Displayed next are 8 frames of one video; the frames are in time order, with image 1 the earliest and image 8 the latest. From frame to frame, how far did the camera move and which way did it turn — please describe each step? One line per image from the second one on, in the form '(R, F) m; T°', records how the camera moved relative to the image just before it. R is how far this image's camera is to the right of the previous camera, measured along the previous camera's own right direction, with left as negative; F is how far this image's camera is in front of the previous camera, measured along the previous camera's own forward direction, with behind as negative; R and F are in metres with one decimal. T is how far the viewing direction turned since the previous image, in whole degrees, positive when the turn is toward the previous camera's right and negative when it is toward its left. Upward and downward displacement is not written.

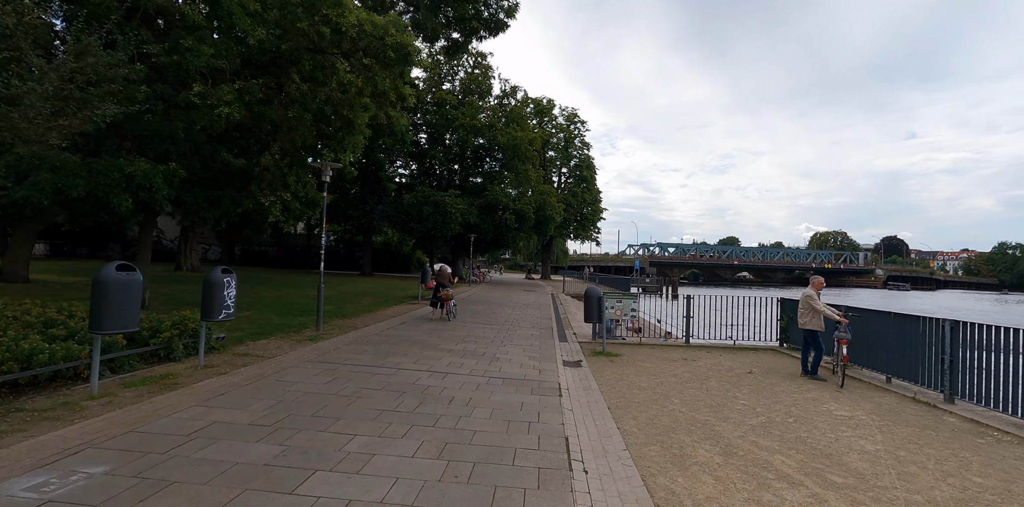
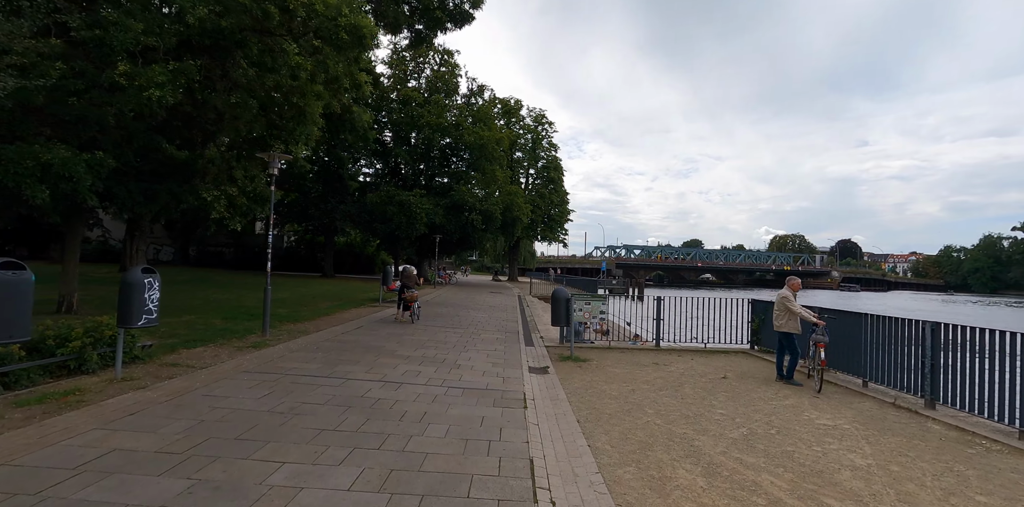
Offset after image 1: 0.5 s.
(+0.1, +0.6) m; +4°
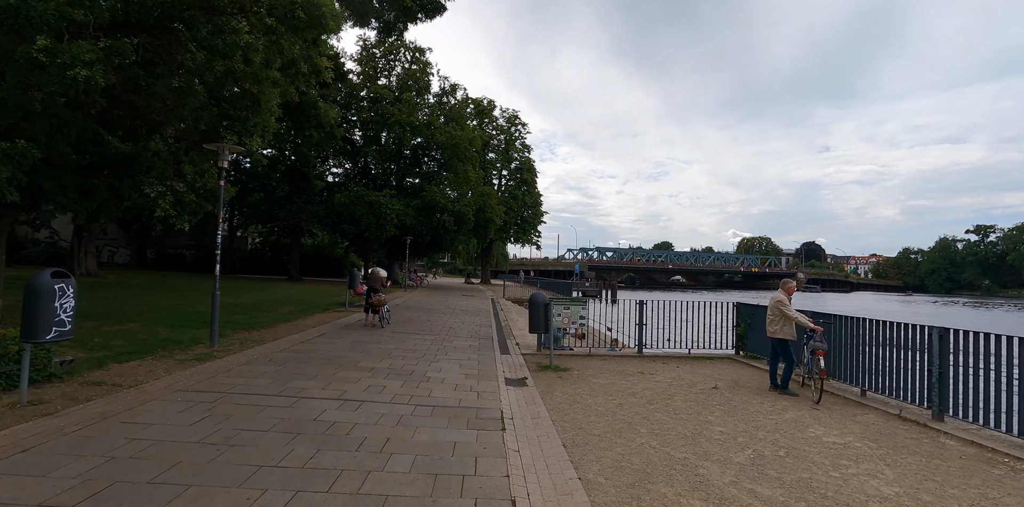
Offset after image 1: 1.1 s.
(0.0, +0.6) m; +3°
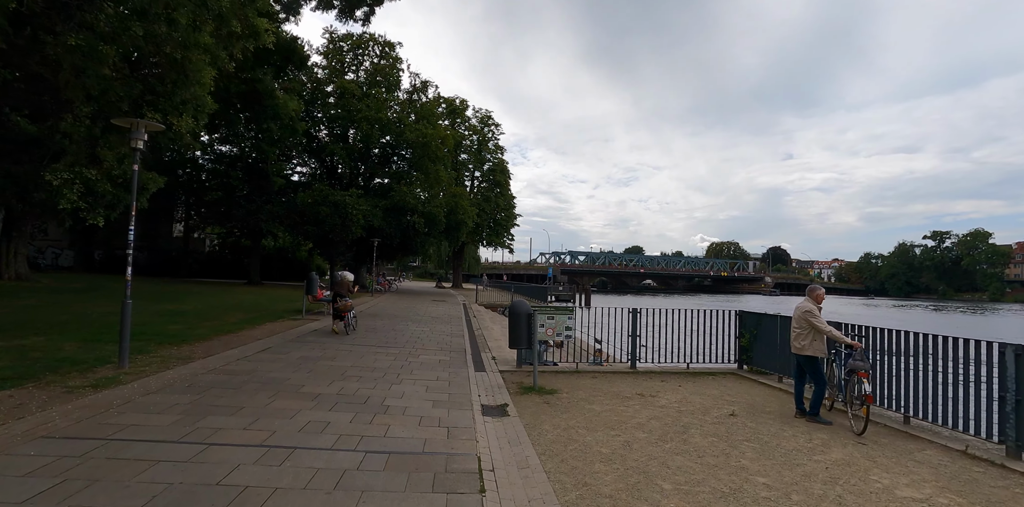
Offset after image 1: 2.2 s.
(-0.1, +1.2) m; +4°
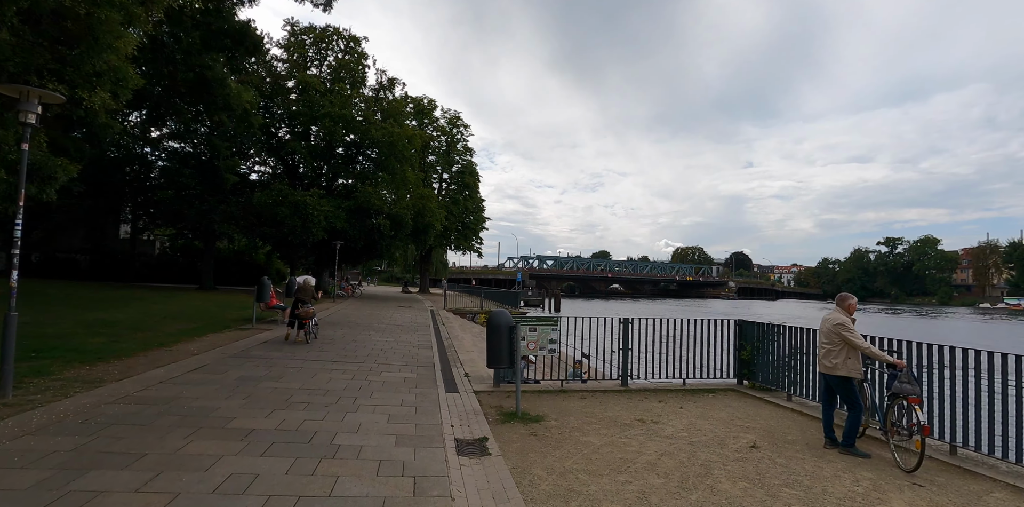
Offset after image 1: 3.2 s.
(-0.1, +1.0) m; +4°
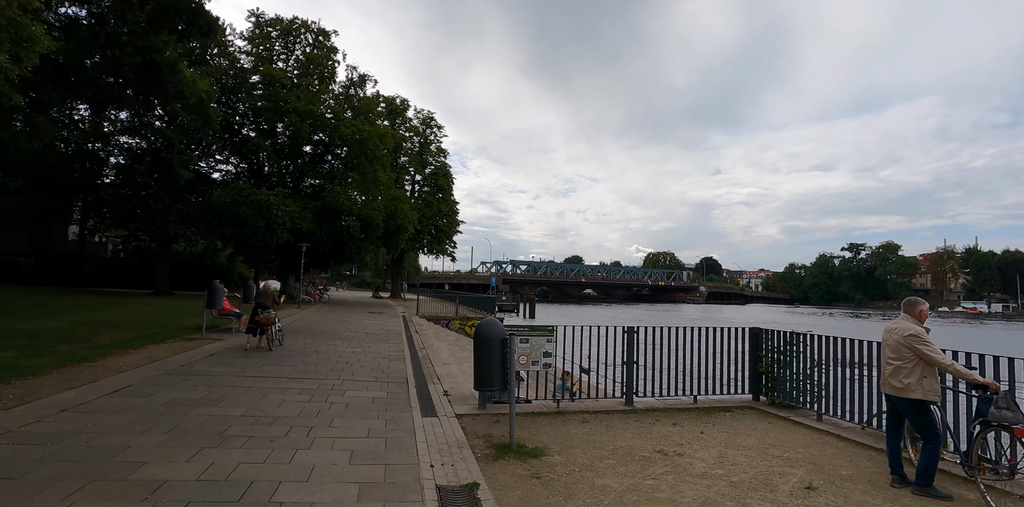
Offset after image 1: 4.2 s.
(-0.2, +1.0) m; +3°
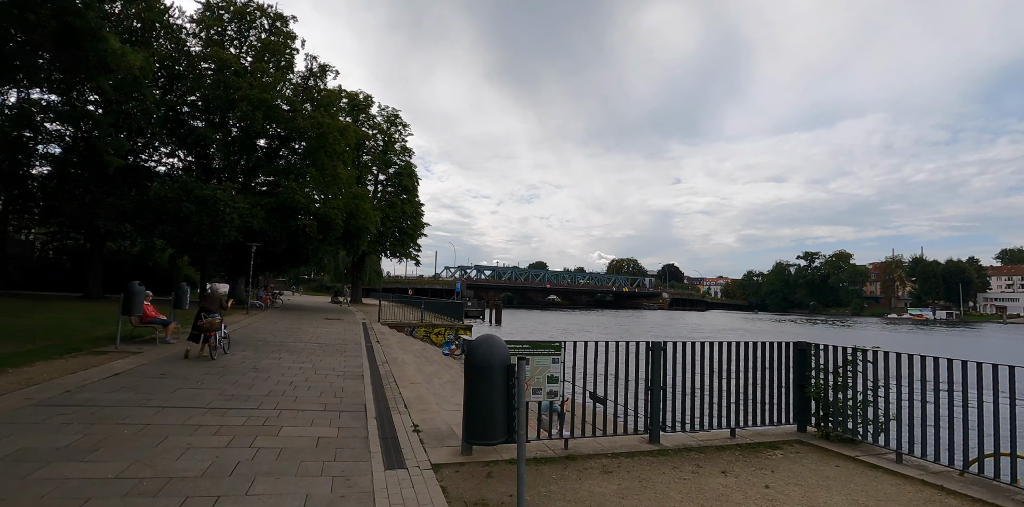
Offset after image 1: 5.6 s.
(-0.3, +1.5) m; +5°
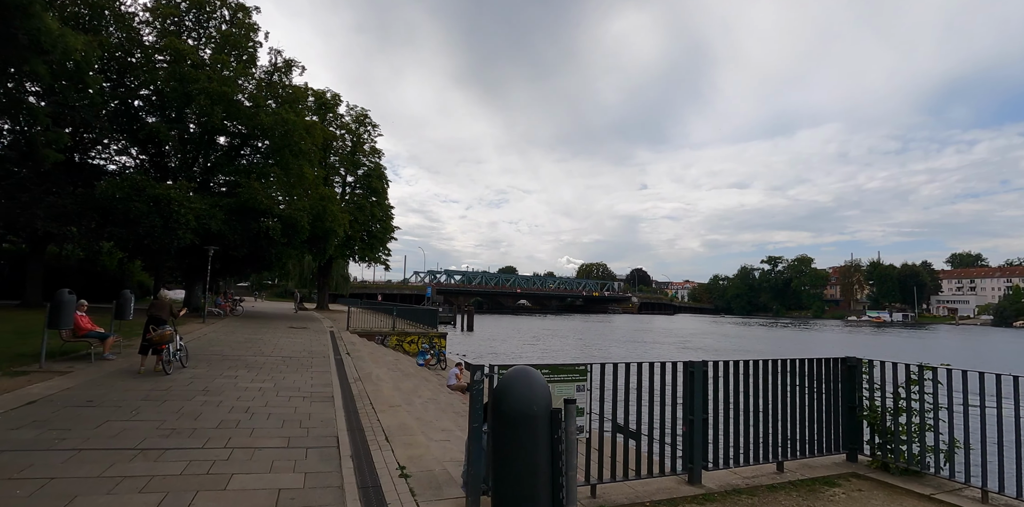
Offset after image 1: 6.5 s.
(-0.4, +0.9) m; +4°
